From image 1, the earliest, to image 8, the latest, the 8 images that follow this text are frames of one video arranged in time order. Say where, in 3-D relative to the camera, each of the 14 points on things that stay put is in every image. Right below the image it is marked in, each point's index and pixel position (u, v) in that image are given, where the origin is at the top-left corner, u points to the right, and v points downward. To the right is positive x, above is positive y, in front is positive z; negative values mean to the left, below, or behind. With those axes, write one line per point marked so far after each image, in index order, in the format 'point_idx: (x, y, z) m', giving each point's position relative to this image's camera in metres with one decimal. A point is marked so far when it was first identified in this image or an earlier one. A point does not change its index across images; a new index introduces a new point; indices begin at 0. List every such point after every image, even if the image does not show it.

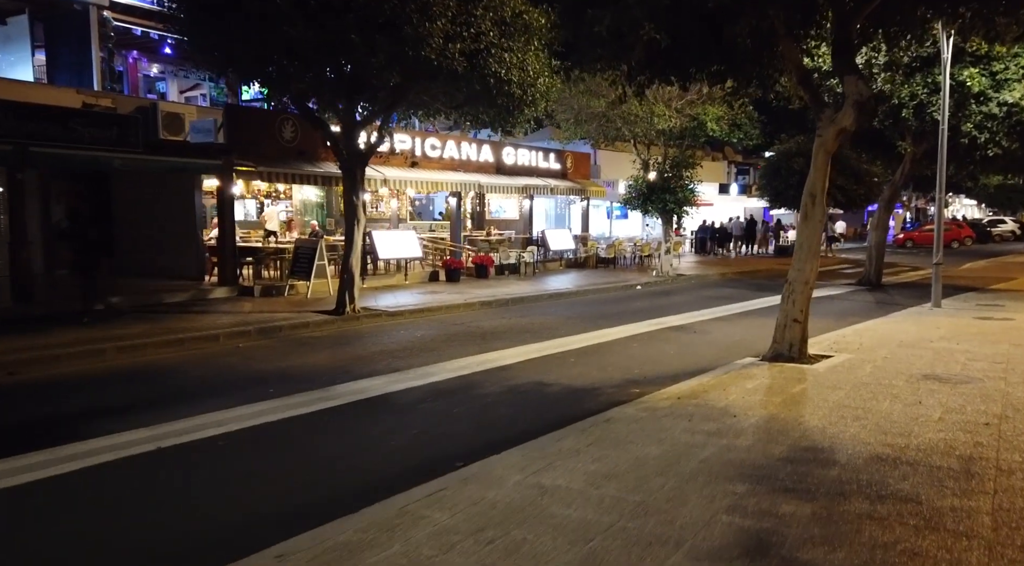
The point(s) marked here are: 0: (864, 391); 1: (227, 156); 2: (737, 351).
0: (+3.7, -1.1, +8.0) m
1: (-6.0, +2.7, +15.9) m
2: (+3.2, -1.0, +10.8) m
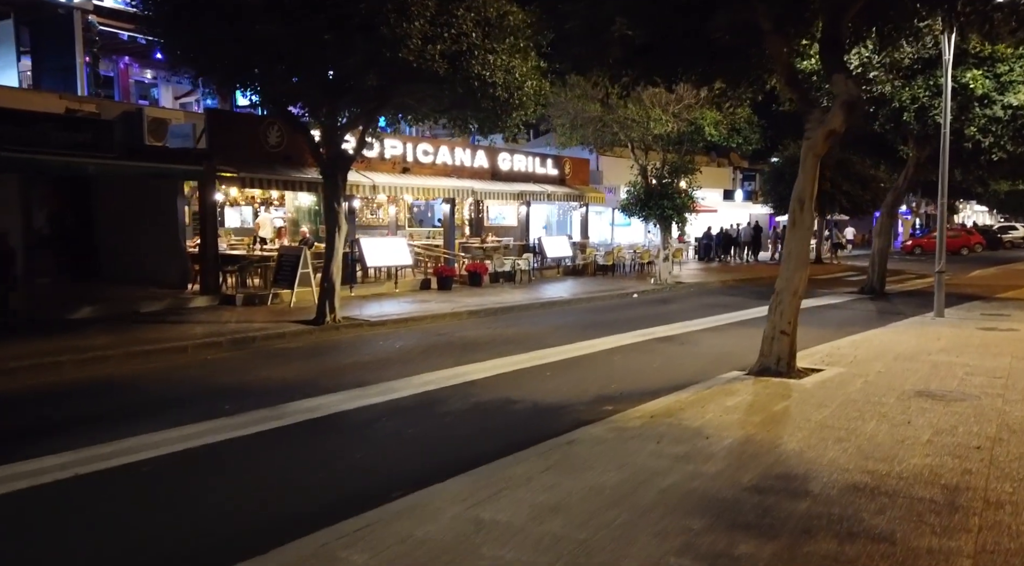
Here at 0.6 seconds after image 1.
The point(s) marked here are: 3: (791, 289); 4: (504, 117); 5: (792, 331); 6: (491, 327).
0: (+3.4, -1.3, +7.5) m
1: (-6.3, +2.5, +15.6) m
2: (+2.9, -1.1, +10.3) m
3: (+3.5, -0.1, +9.4) m
4: (-0.2, +3.5, +15.8) m
5: (+3.5, -0.6, +9.5) m
6: (-0.4, -0.9, +15.2) m
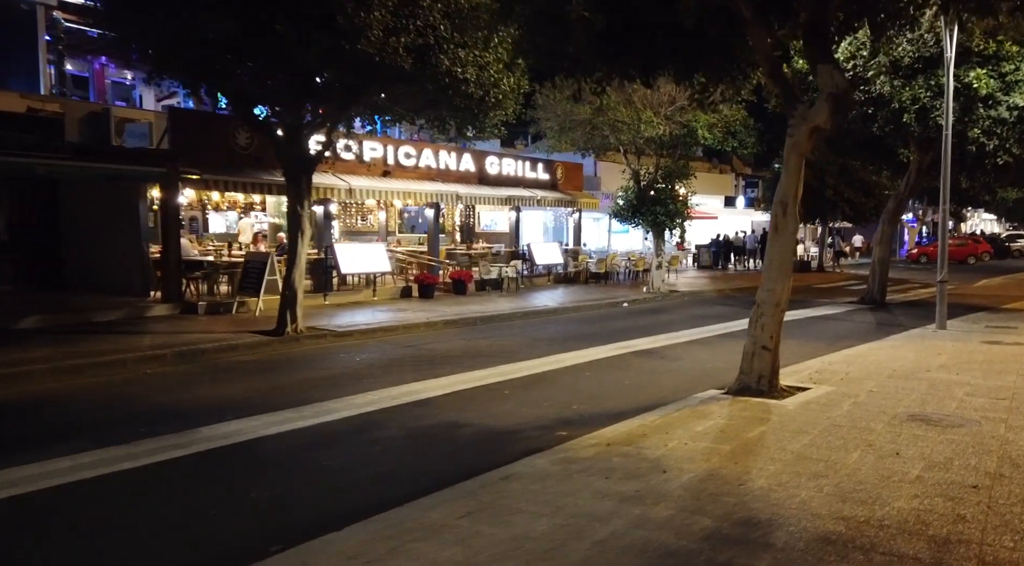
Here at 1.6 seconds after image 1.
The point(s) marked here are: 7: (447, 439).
0: (+2.8, -1.4, +6.7) m
1: (-6.7, +2.4, +14.9) m
2: (+2.4, -1.2, +9.4) m
3: (+3.0, -0.2, +8.6) m
4: (-0.6, +3.3, +15.0) m
5: (+3.0, -0.7, +8.7) m
6: (-0.9, -1.1, +14.4) m
7: (-0.6, -1.4, +6.7) m
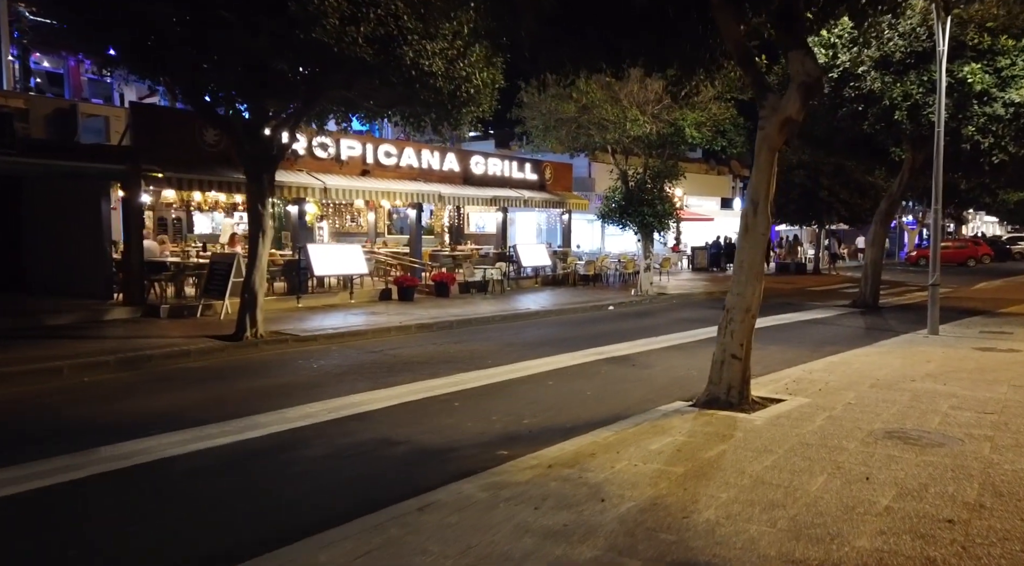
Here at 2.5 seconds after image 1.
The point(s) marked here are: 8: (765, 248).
0: (+2.3, -1.4, +6.1) m
1: (-7.2, +2.4, +14.3) m
2: (+1.8, -1.3, +8.9) m
3: (+2.5, -0.2, +8.0) m
4: (-1.1, +3.2, +14.4) m
5: (+2.5, -0.8, +8.1) m
6: (-1.4, -1.1, +13.8) m
7: (-1.1, -1.4, +6.1) m
8: (+2.7, +0.4, +7.9) m
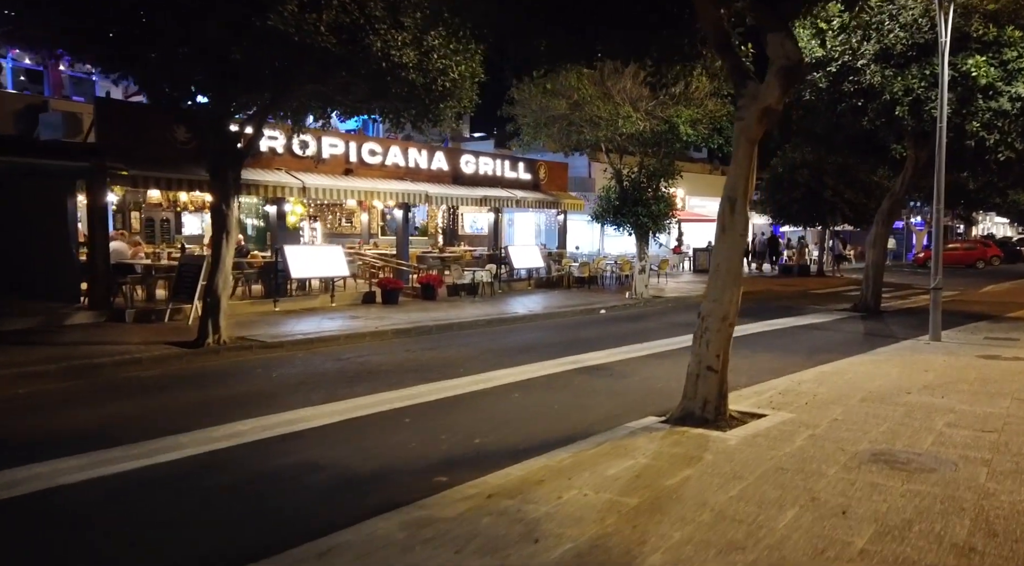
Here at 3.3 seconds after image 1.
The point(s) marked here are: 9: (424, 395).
0: (+1.9, -1.5, +5.4) m
1: (-7.6, +2.3, +13.7) m
2: (+1.4, -1.3, +8.2) m
3: (+2.0, -0.3, +7.3) m
4: (-1.5, +3.2, +13.8) m
5: (+2.1, -0.8, +7.4) m
6: (-1.8, -1.2, +13.2) m
7: (-1.6, -1.5, +5.5) m
8: (+2.2, +0.3, +7.2) m
9: (-1.0, -1.3, +8.7) m
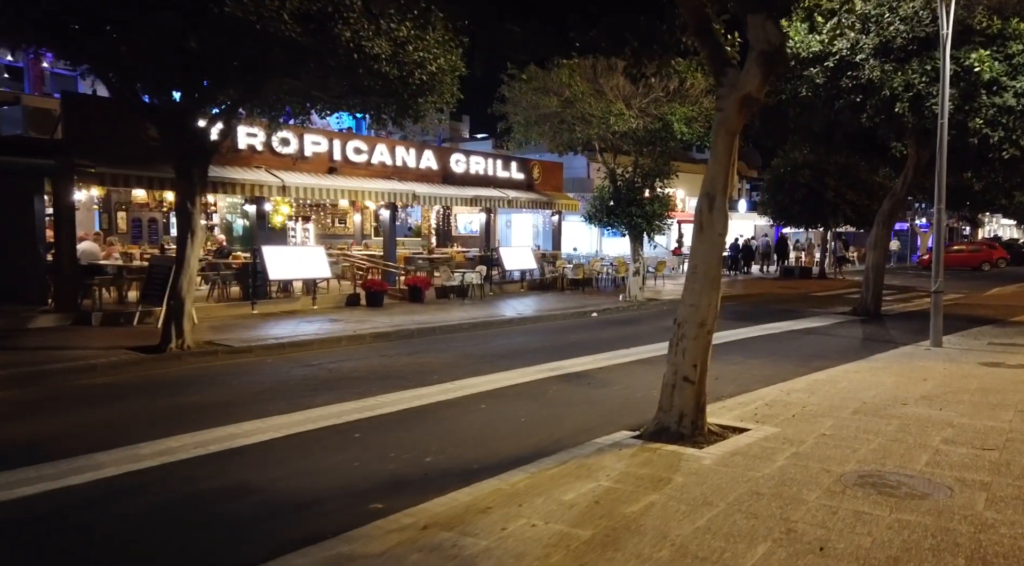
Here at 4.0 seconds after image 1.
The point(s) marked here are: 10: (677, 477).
0: (+1.5, -1.5, +4.8) m
1: (-7.9, +2.3, +13.2) m
2: (+1.1, -1.4, +7.6) m
3: (+1.7, -0.3, +6.8) m
4: (-1.8, +3.1, +13.3) m
5: (+1.7, -0.8, +6.8) m
6: (-2.1, -1.2, +12.6) m
7: (-1.9, -1.5, +4.9) m
8: (+1.9, +0.3, +6.7) m
9: (-1.4, -1.3, +8.1) m
10: (+1.2, -1.5, +5.6) m
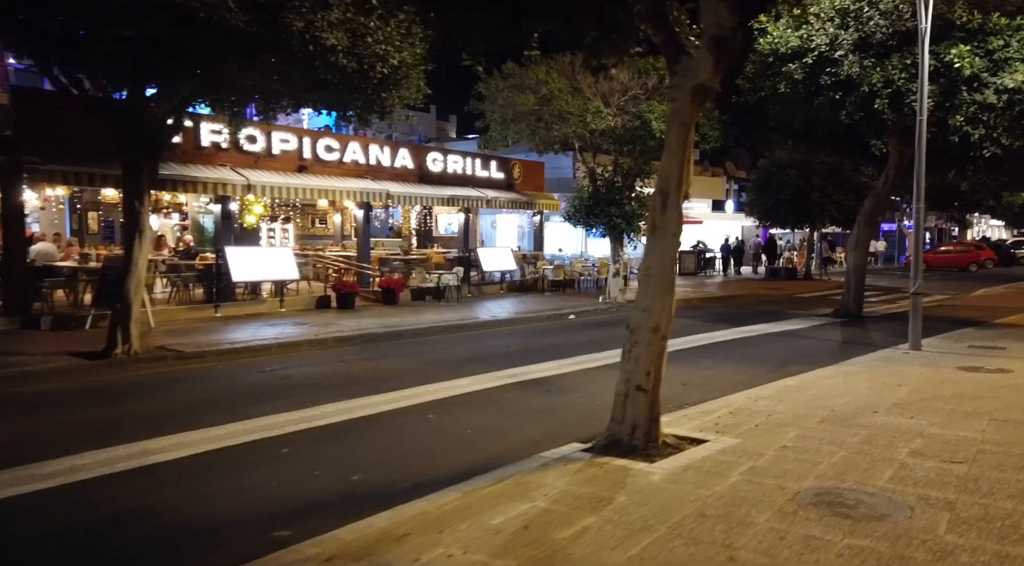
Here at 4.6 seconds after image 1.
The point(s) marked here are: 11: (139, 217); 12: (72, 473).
0: (+1.0, -1.5, +4.4) m
1: (-8.4, +2.2, +12.7) m
2: (+0.6, -1.4, +7.2) m
3: (+1.2, -0.4, +6.3) m
4: (-2.3, +3.1, +12.8) m
5: (+1.2, -0.9, +6.4) m
6: (-2.6, -1.2, +12.2) m
7: (-2.4, -1.5, +4.5) m
8: (+1.4, +0.2, +6.3) m
9: (-1.9, -1.3, +7.7) m
10: (+0.7, -1.5, +5.2) m
11: (-5.5, +1.0, +11.1) m
12: (-3.3, -1.4, +5.7) m
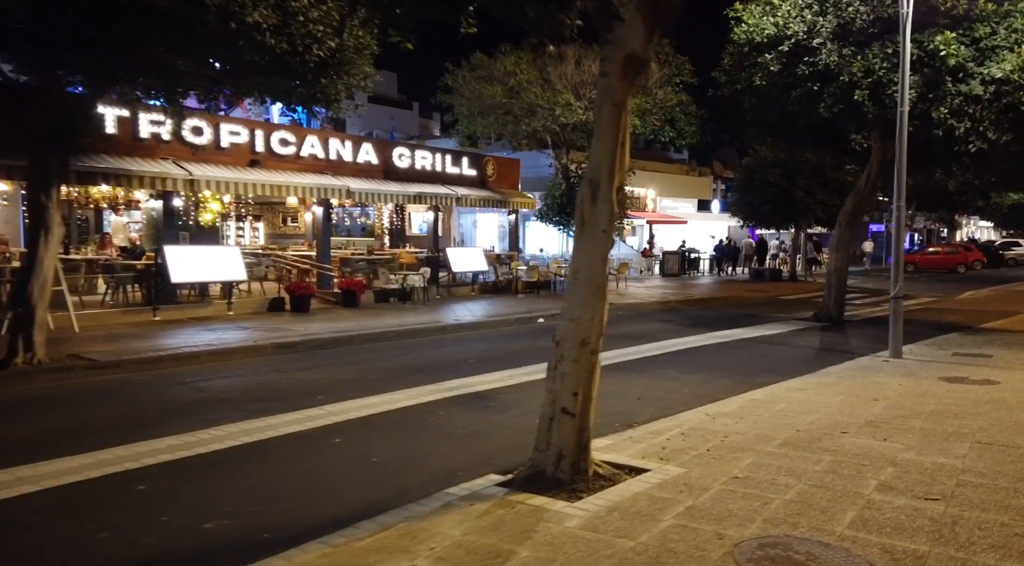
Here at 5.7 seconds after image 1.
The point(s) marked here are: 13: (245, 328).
0: (+0.3, -1.5, +3.5) m
1: (-9.2, +2.2, +11.7) m
2: (-0.1, -1.4, +6.3) m
3: (+0.5, -0.4, +5.4) m
4: (-3.1, +3.1, +11.9) m
5: (+0.5, -0.9, +5.5) m
6: (-3.4, -1.3, +11.2) m
7: (-3.1, -1.6, +3.5) m
8: (+0.7, +0.2, +5.3) m
9: (-2.6, -1.4, +6.7) m
10: (+0.1, -1.5, +4.3) m
11: (-6.2, +0.9, +10.1) m
12: (-4.0, -1.4, +4.7) m
13: (-5.1, -0.9, +14.5) m
